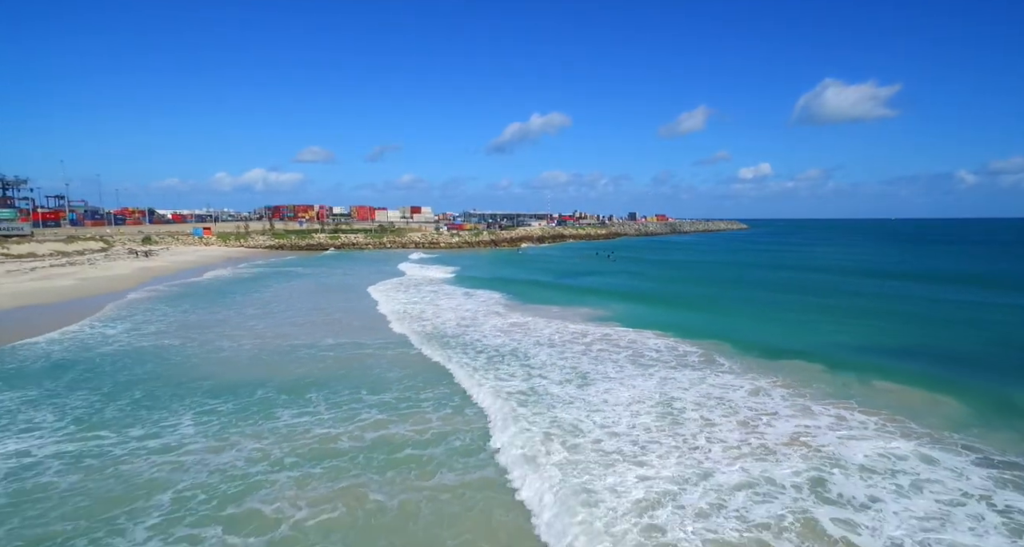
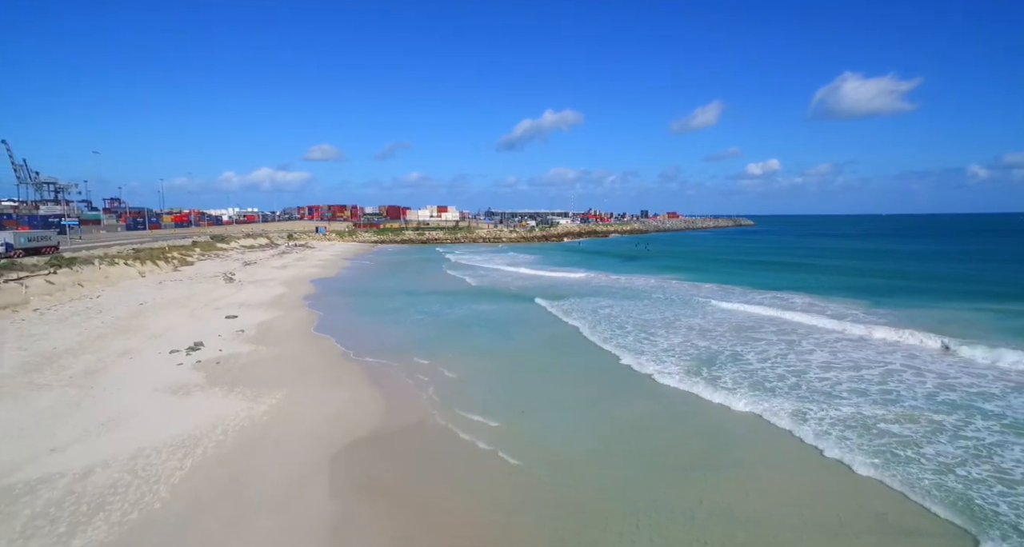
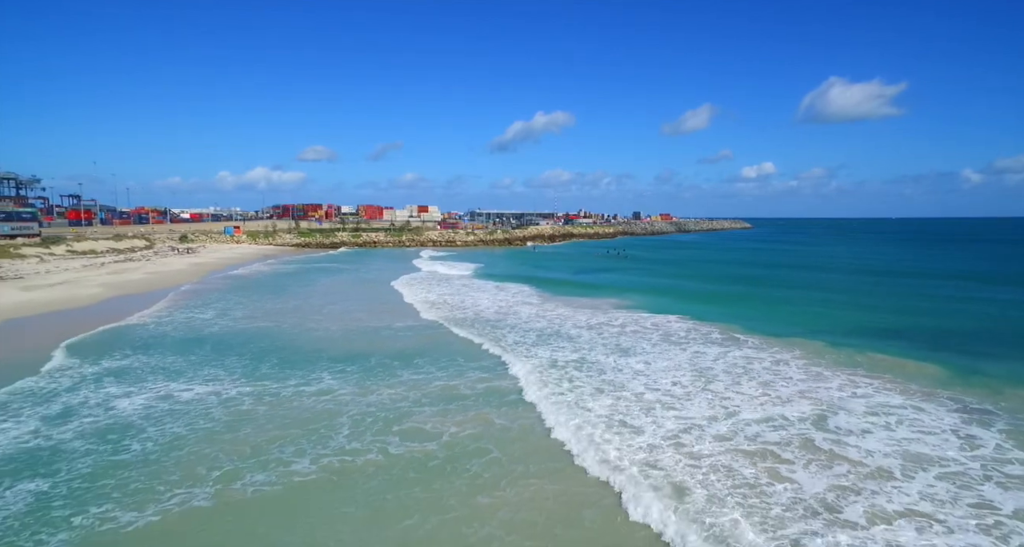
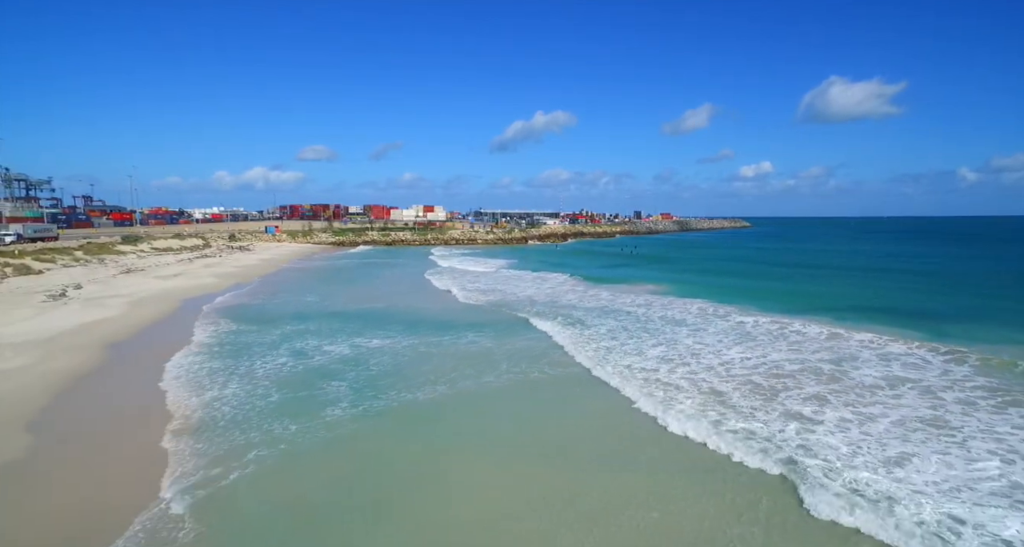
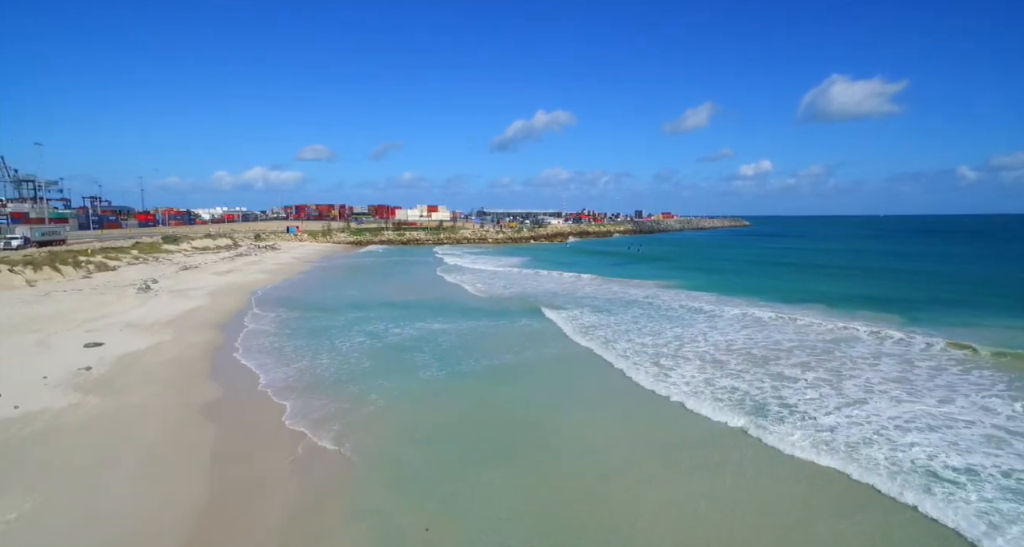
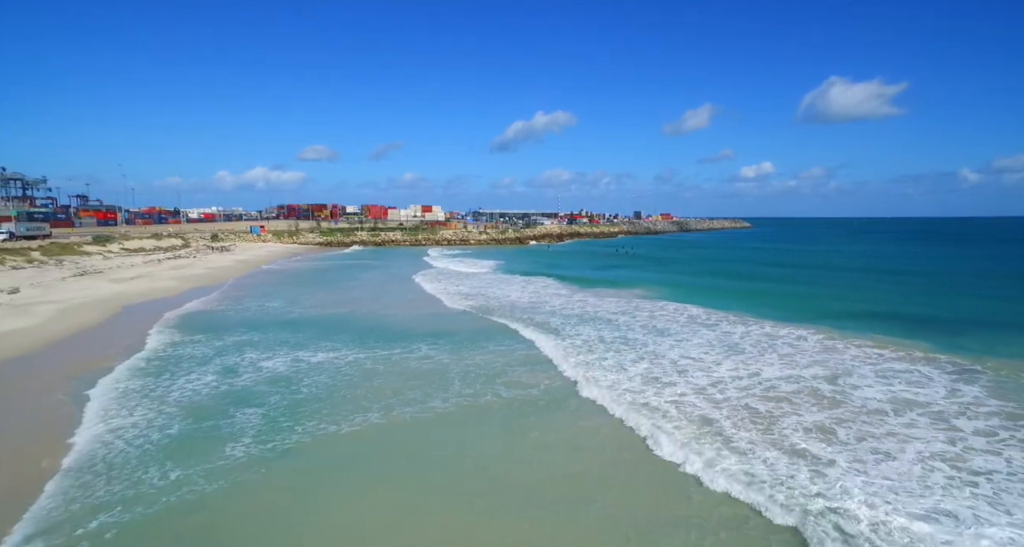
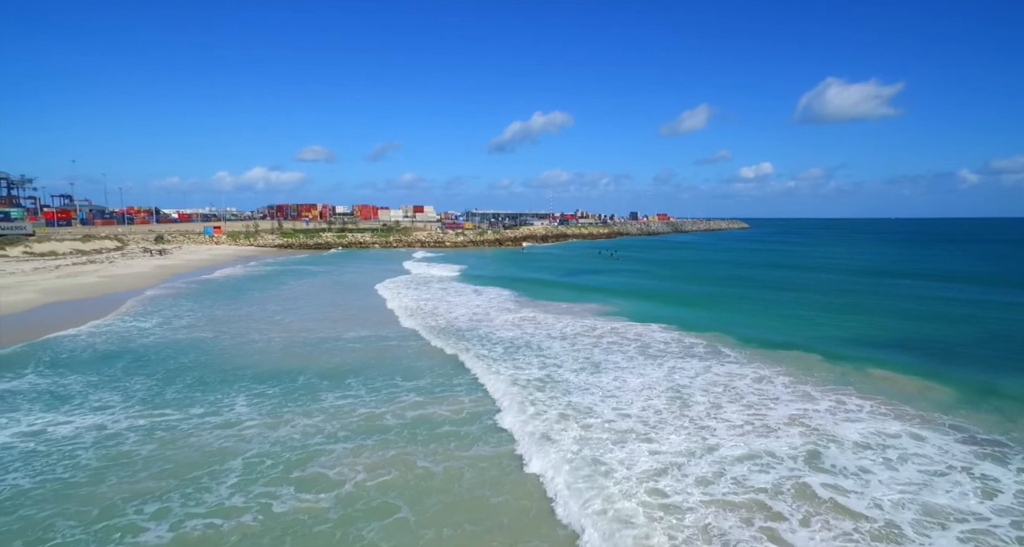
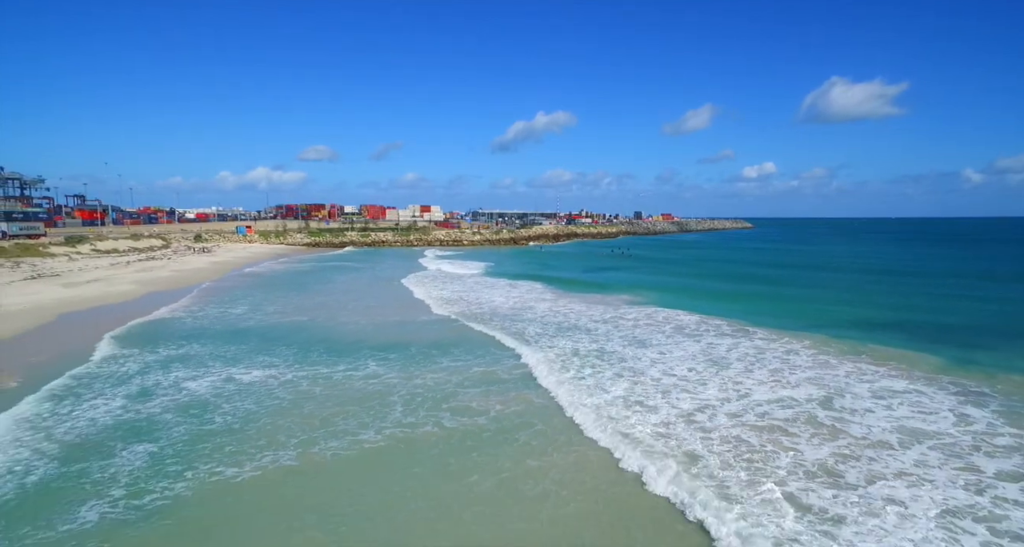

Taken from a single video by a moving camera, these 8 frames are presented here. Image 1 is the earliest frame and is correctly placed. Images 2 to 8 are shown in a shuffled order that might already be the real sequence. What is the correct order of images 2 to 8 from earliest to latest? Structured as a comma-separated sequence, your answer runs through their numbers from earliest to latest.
7, 3, 8, 6, 4, 5, 2
